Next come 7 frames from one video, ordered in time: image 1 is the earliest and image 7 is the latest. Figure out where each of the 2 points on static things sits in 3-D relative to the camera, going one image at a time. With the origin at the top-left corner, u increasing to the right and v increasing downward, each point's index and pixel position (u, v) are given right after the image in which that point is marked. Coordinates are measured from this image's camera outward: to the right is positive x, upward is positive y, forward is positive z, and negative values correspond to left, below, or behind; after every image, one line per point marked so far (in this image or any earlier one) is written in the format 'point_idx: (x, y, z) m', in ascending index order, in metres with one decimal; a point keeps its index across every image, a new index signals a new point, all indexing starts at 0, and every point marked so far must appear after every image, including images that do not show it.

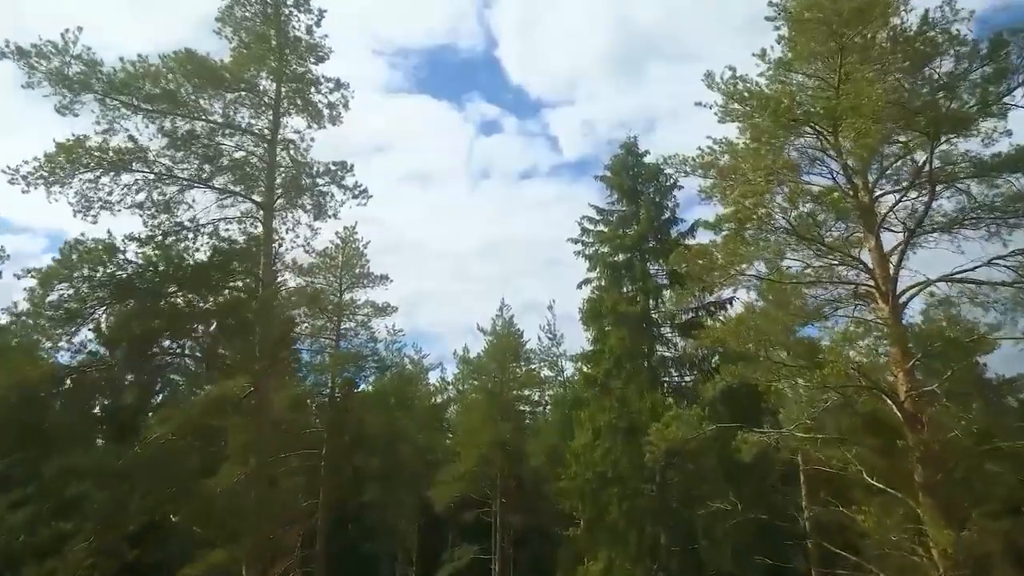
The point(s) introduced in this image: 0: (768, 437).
0: (+5.2, -3.0, +16.2) m
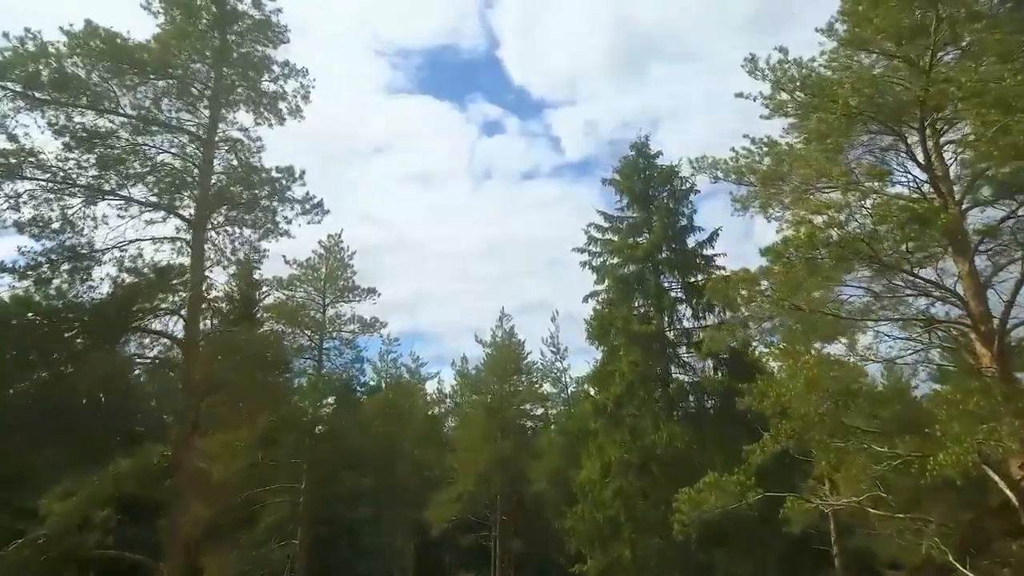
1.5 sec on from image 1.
0: (+5.1, -3.6, +13.1) m
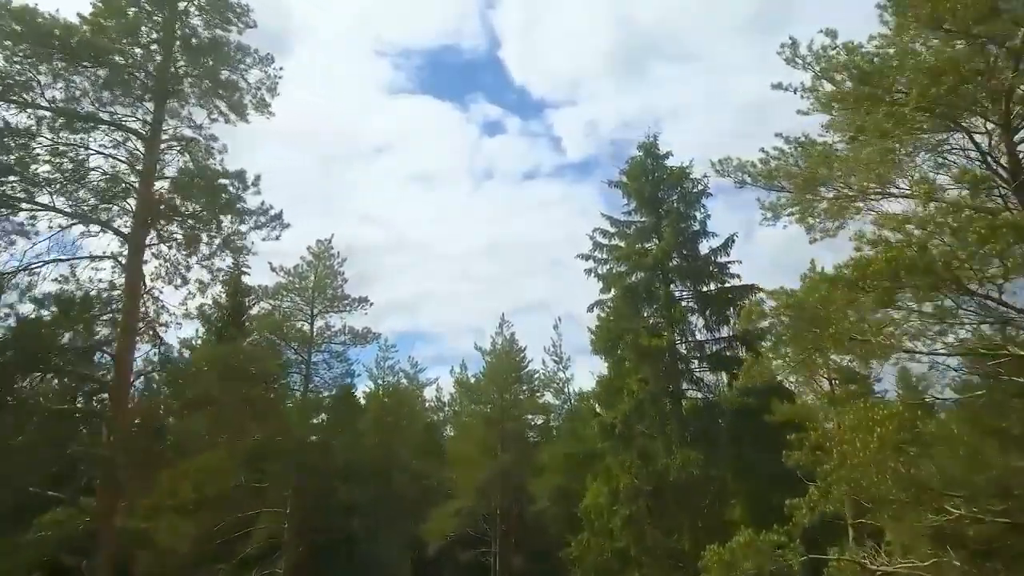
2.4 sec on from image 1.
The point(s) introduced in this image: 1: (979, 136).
0: (+5.1, -3.9, +11.2) m
1: (+6.0, +1.9, +10.2) m
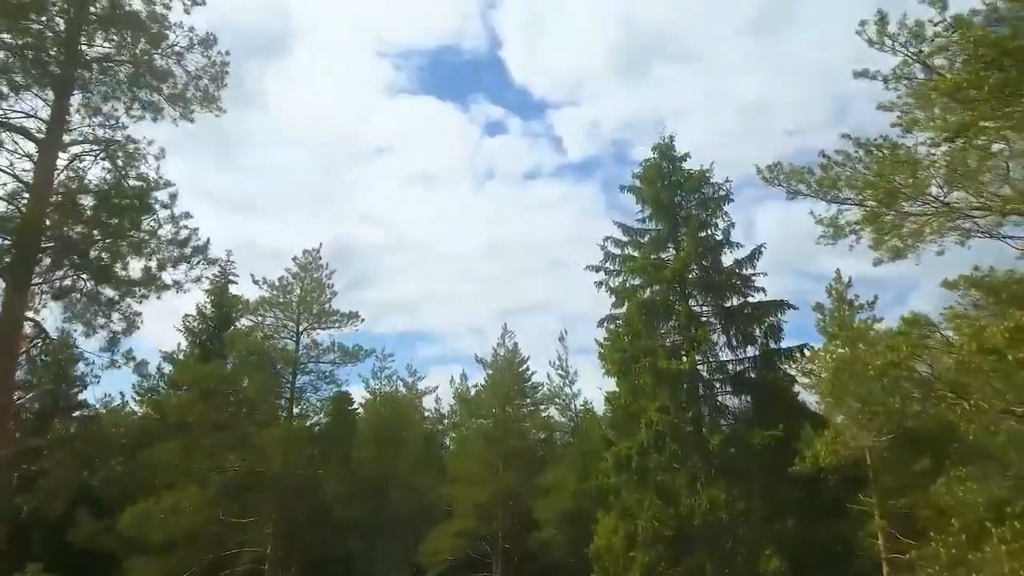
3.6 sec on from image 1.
0: (+5.2, -4.4, +8.7) m
1: (+6.1, +1.4, +7.7) m
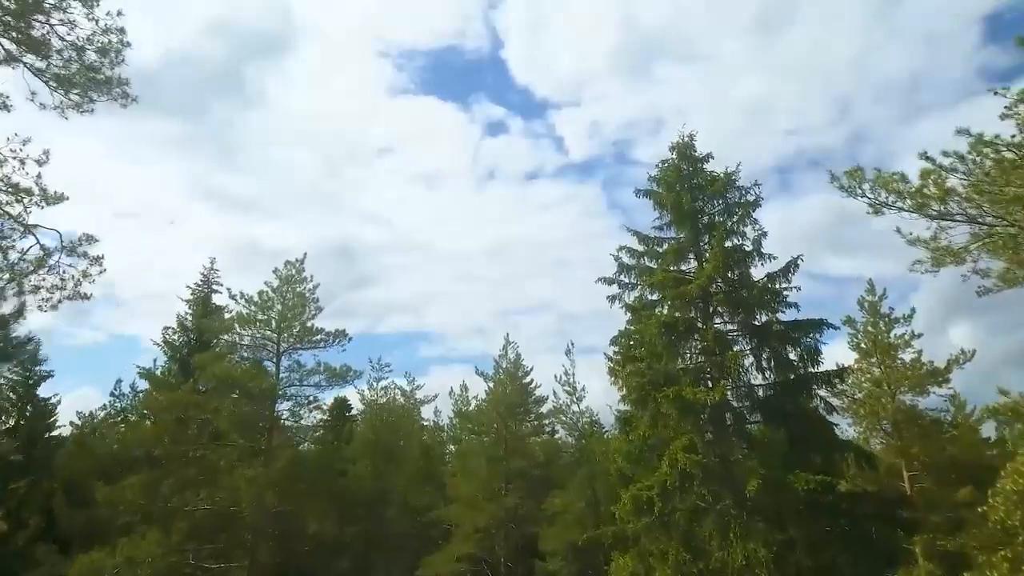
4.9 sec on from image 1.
0: (+5.3, -4.9, +6.0) m
1: (+6.1, +1.0, +5.0) m
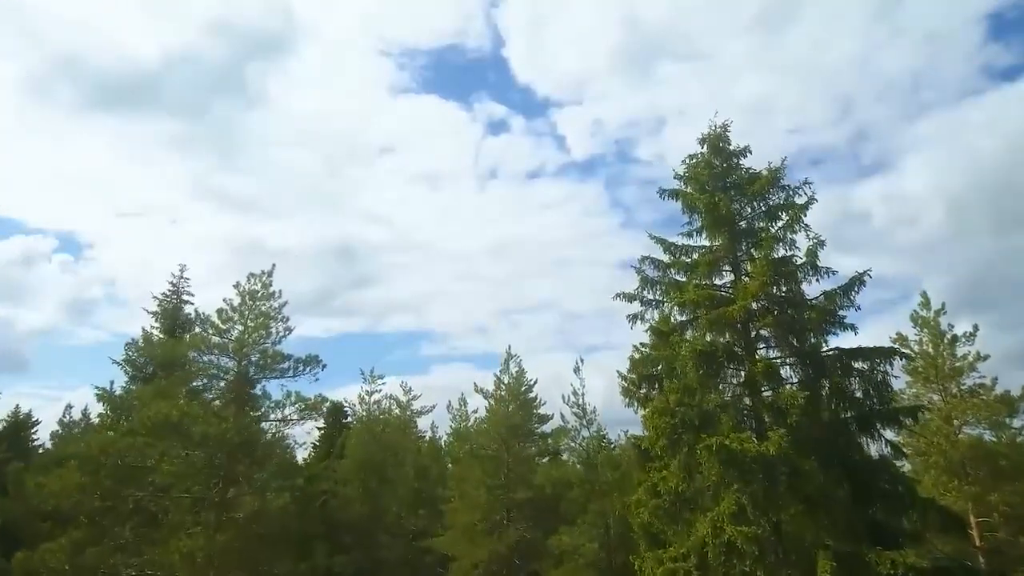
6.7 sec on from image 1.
0: (+5.4, -5.4, +2.2) m
1: (+6.2, +0.5, +1.1) m
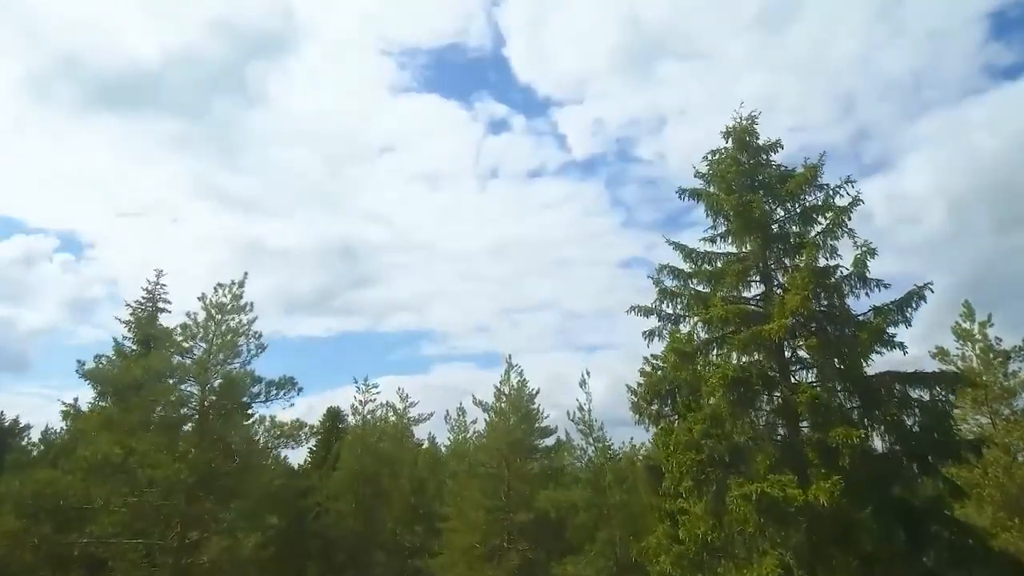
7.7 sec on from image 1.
0: (+5.4, -5.7, -0.3) m
1: (+6.2, +0.2, -1.4) m
